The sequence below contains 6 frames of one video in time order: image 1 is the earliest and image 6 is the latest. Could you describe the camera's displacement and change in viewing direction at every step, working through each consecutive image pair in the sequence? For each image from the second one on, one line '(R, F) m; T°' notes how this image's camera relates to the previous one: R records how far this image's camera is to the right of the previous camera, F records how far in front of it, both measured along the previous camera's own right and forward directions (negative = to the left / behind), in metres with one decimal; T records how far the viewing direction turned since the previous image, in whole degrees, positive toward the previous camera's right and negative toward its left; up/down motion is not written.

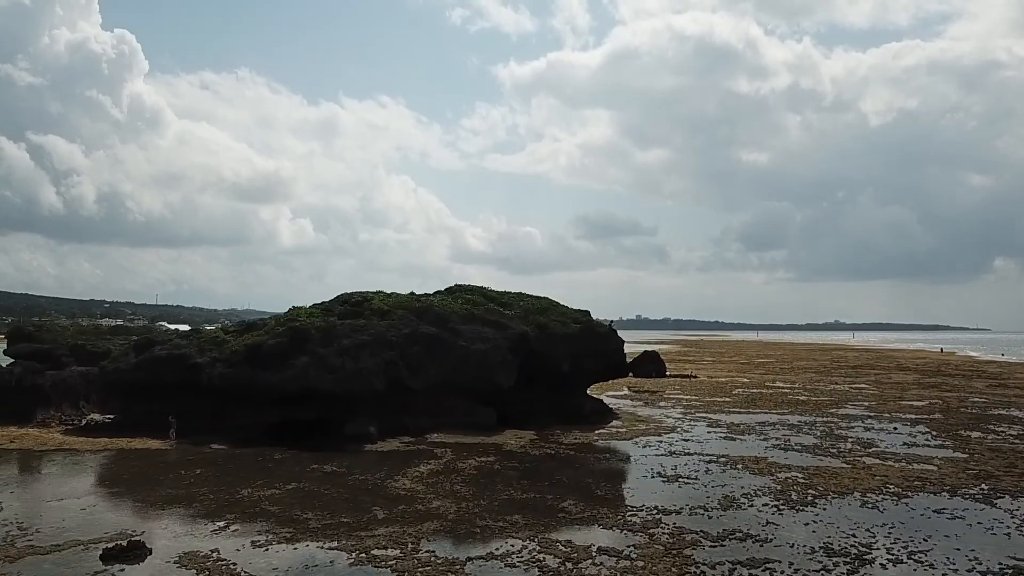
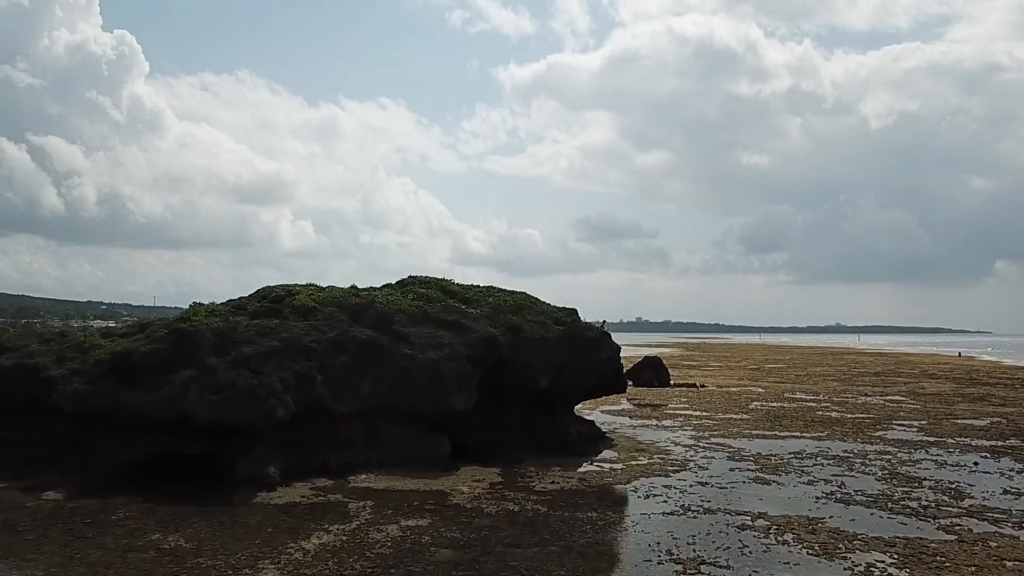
(+1.0, +6.1) m; 0°
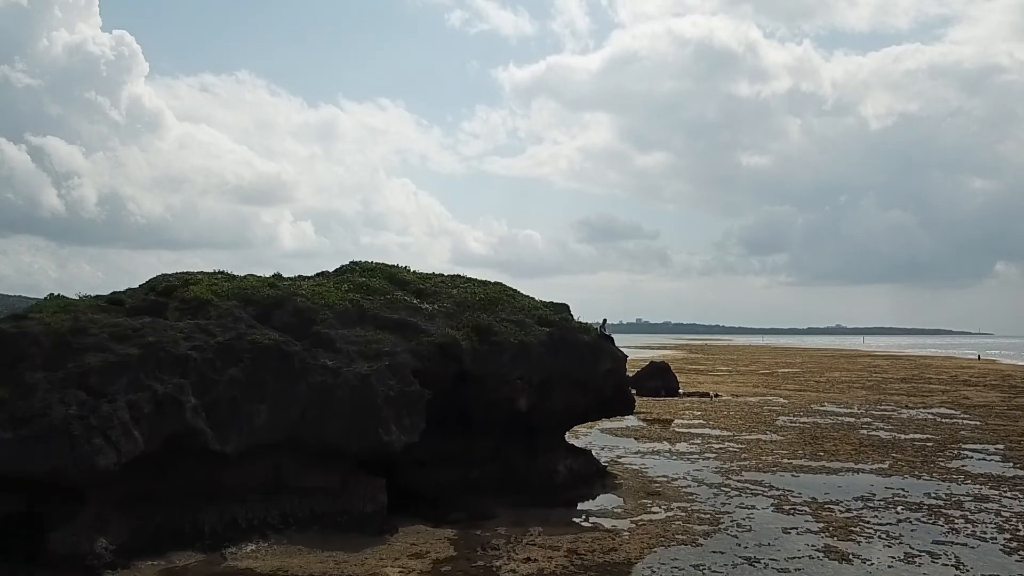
(+0.7, +5.5) m; 0°
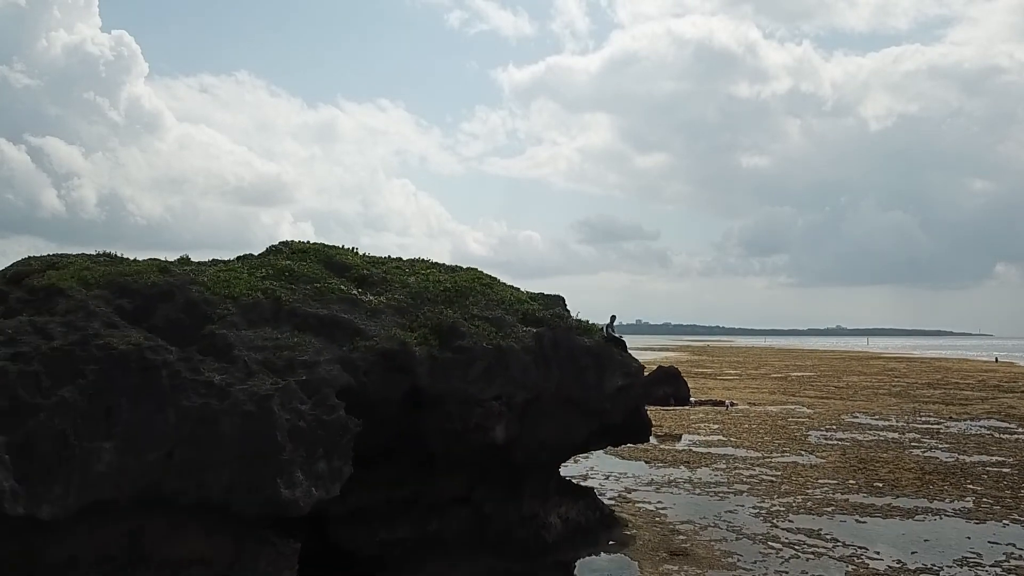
(+0.4, +4.3) m; 0°
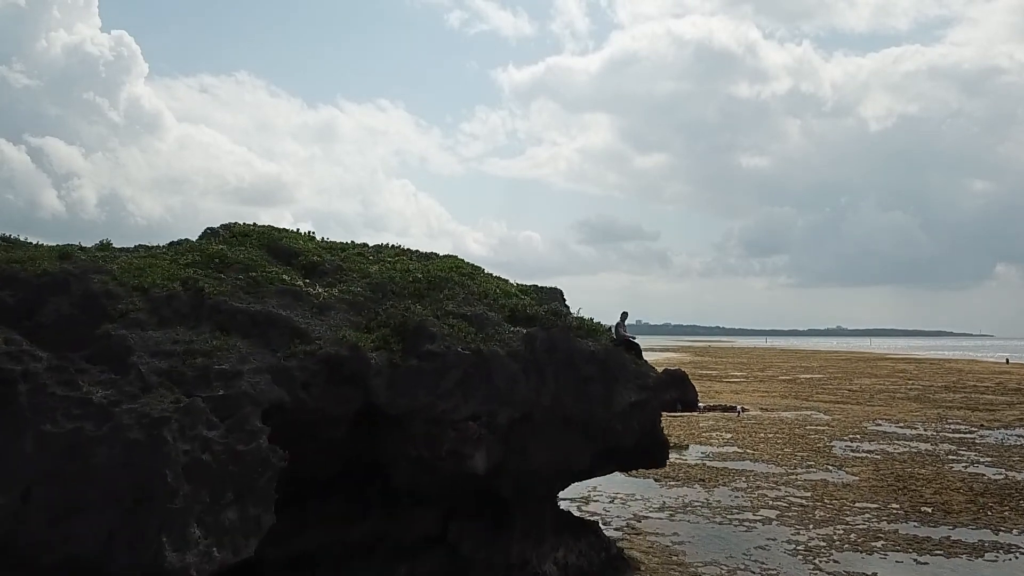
(+0.2, +2.4) m; 0°
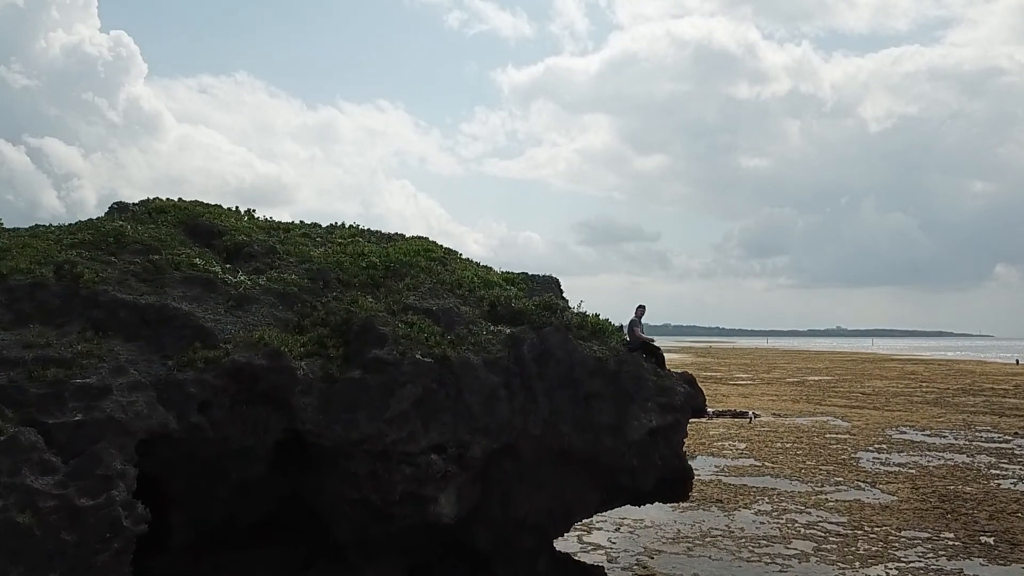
(+0.2, +2.2) m; 0°
